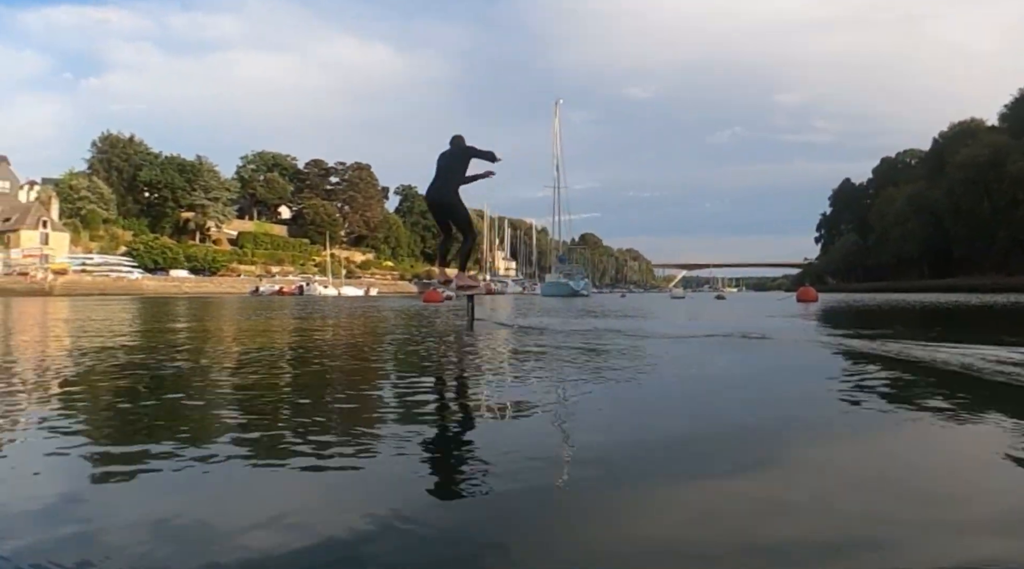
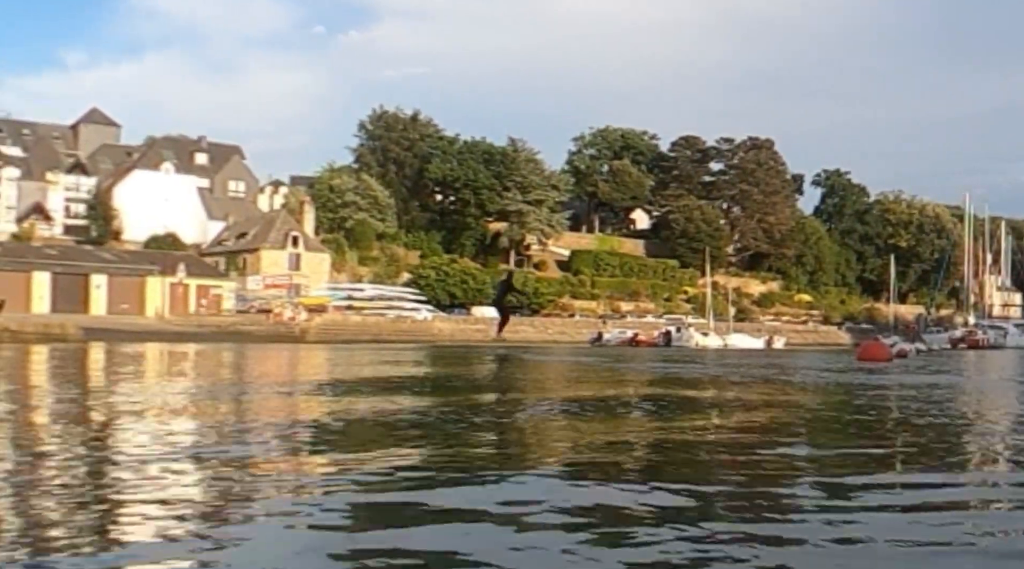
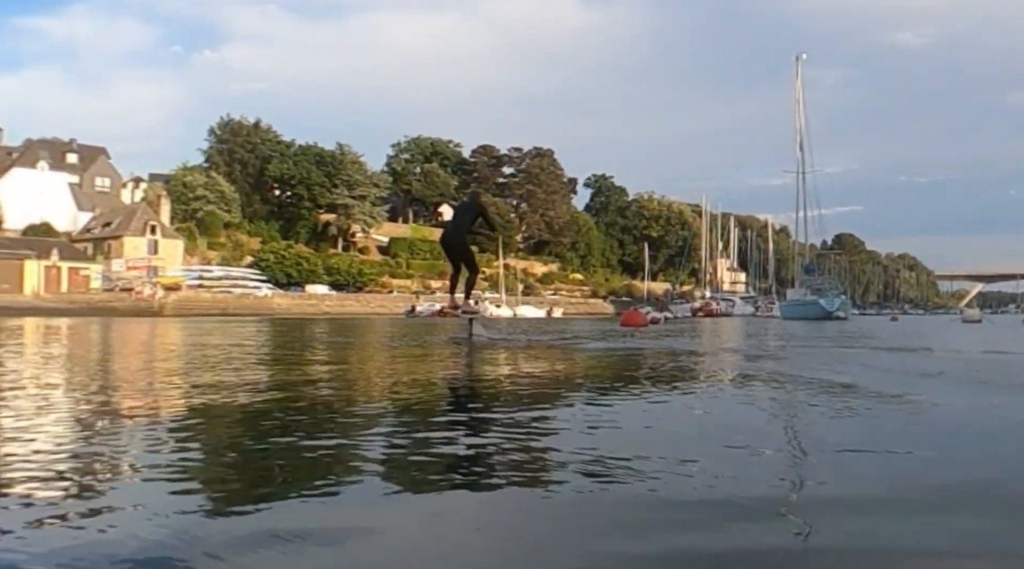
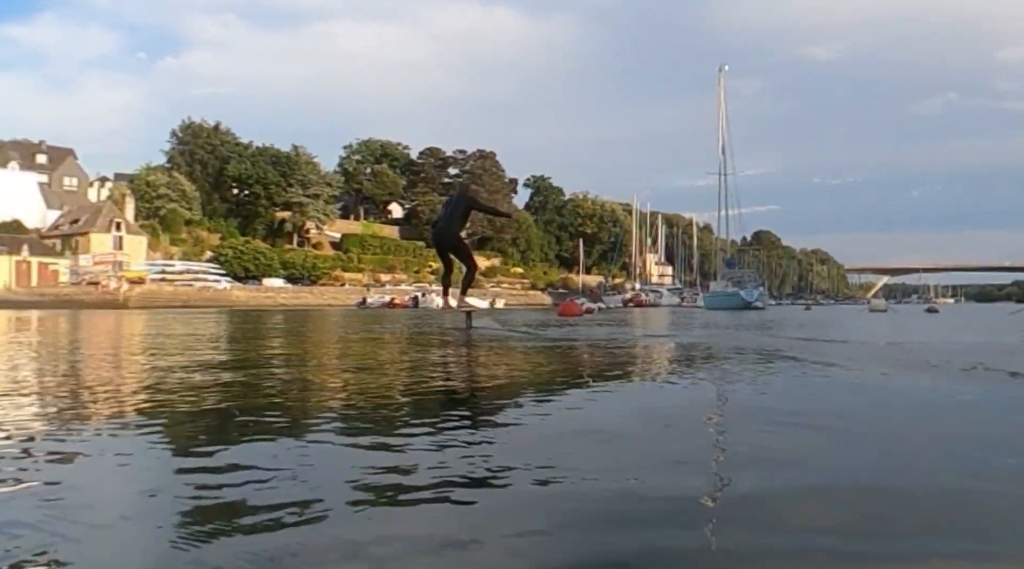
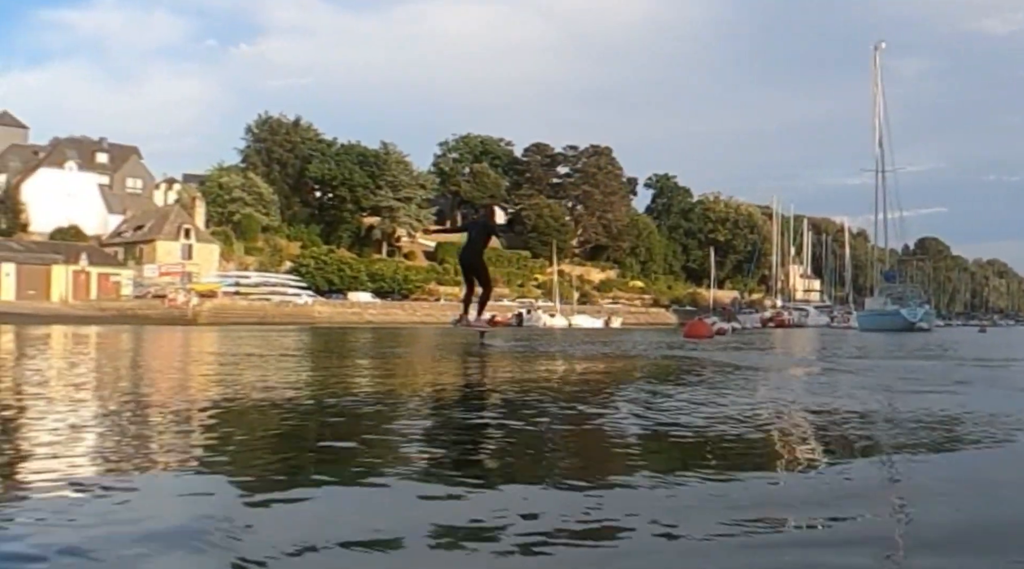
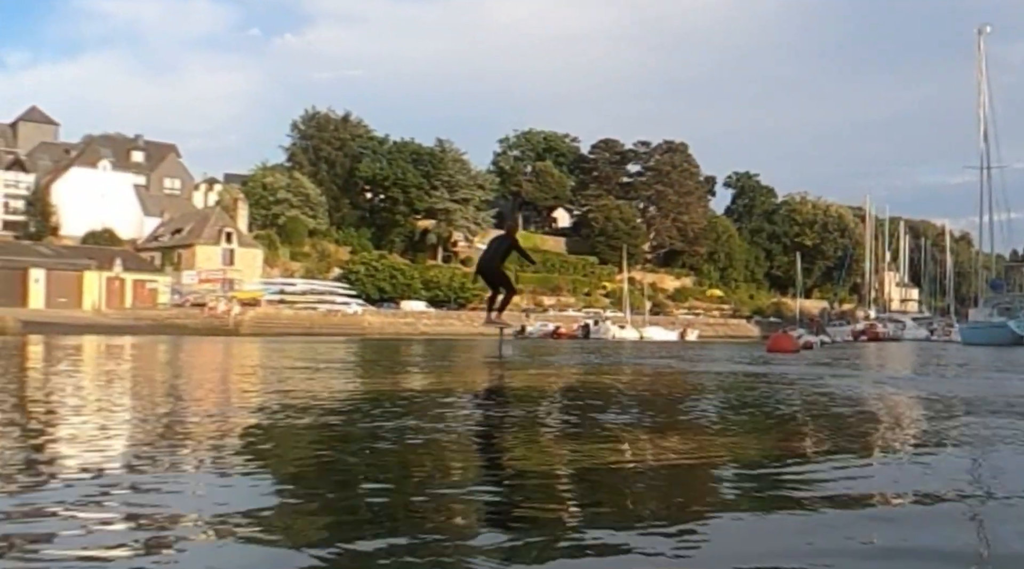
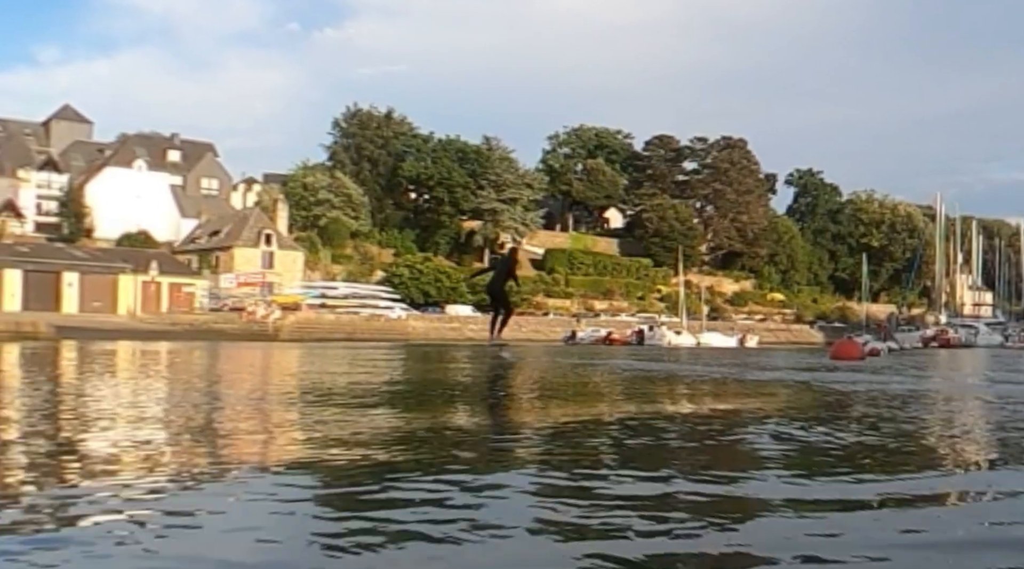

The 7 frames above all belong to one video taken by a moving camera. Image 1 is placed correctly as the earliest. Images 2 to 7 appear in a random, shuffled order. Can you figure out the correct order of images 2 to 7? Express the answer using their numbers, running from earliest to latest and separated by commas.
4, 3, 5, 6, 7, 2
